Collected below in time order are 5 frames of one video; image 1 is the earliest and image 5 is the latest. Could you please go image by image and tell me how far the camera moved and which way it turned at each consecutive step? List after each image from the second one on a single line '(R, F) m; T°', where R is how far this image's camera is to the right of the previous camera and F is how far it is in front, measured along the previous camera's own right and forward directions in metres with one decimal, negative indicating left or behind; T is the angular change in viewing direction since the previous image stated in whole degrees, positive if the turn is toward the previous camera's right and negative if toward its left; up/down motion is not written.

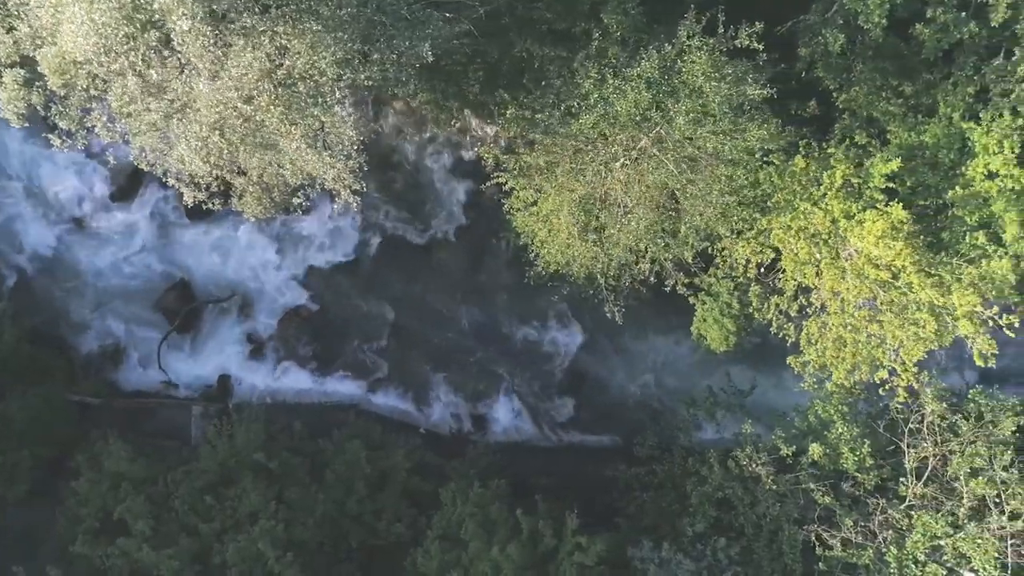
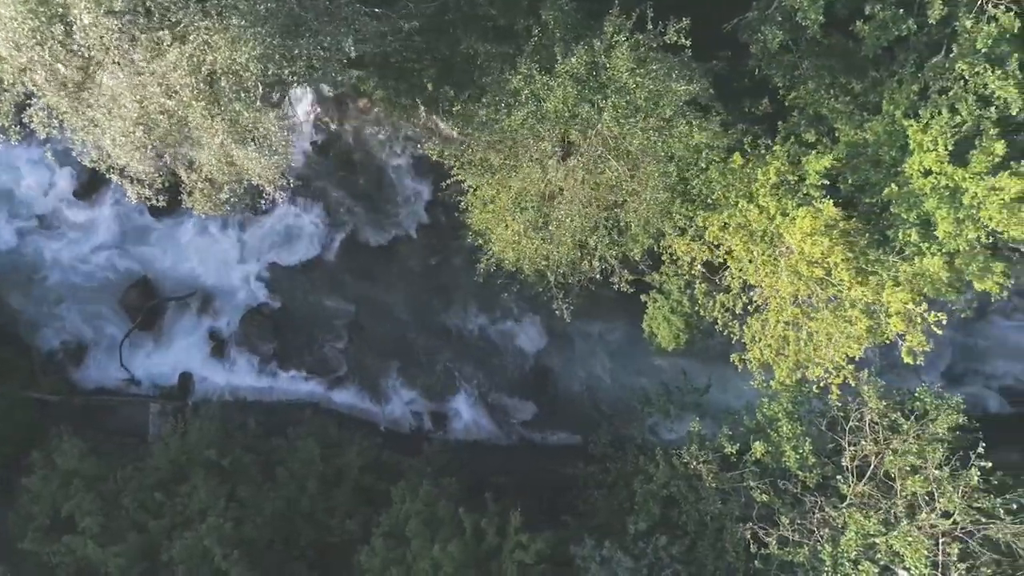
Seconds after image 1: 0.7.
(+0.8, 0.0) m; 0°
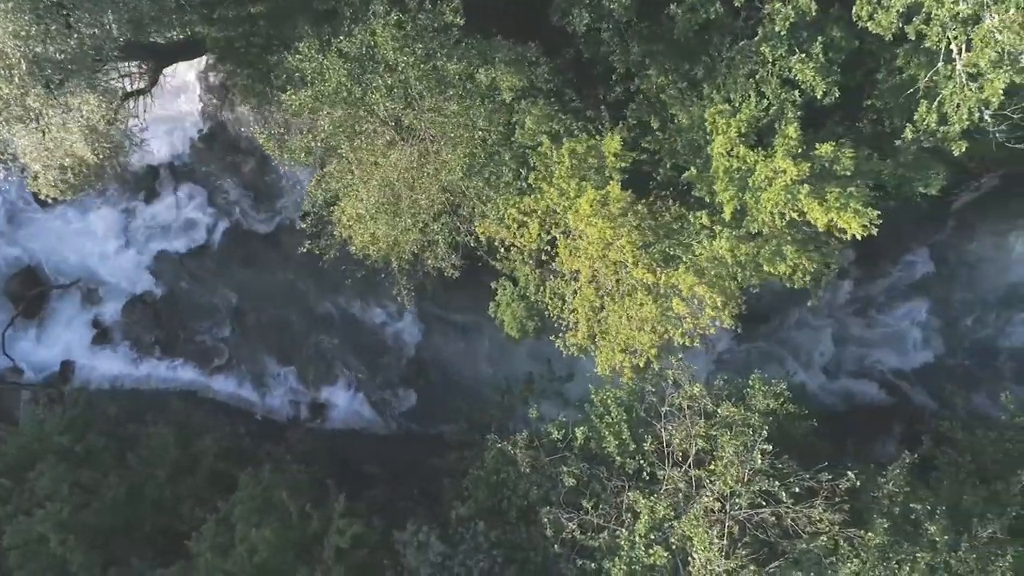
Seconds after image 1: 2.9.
(+2.4, +0.1) m; 0°
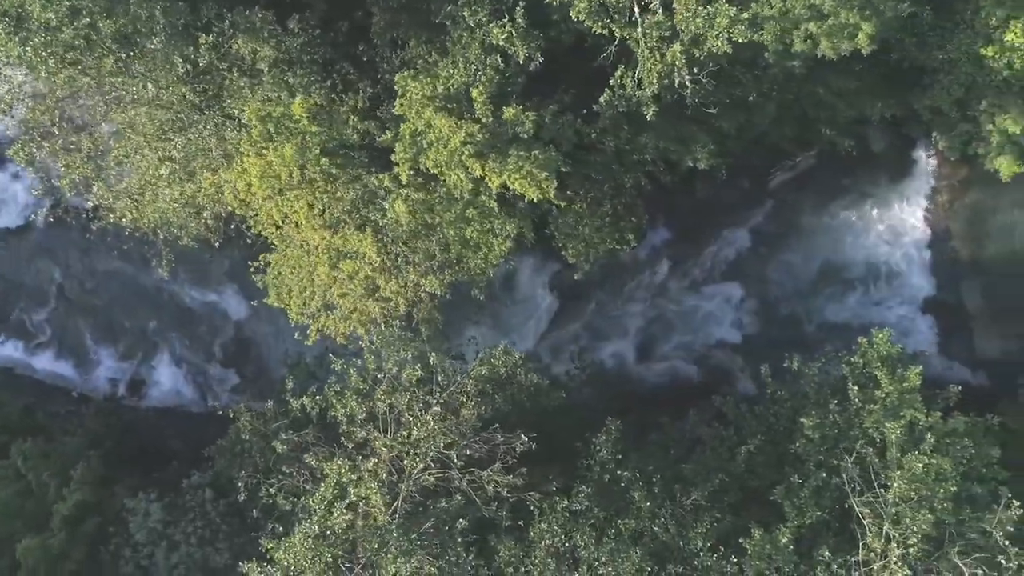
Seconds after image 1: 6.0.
(+3.6, 0.0) m; 0°
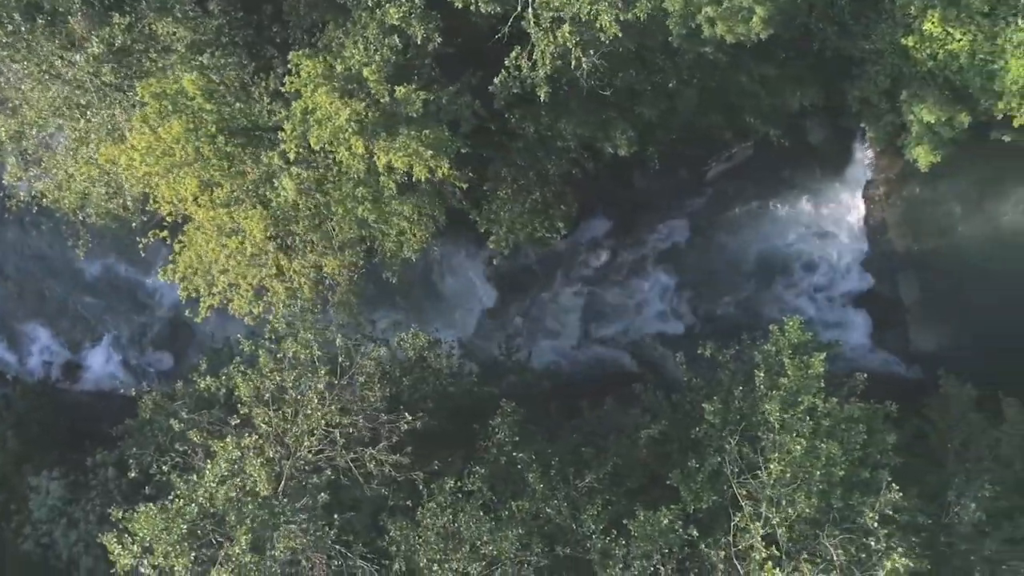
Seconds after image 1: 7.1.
(+1.3, 0.0) m; 0°
